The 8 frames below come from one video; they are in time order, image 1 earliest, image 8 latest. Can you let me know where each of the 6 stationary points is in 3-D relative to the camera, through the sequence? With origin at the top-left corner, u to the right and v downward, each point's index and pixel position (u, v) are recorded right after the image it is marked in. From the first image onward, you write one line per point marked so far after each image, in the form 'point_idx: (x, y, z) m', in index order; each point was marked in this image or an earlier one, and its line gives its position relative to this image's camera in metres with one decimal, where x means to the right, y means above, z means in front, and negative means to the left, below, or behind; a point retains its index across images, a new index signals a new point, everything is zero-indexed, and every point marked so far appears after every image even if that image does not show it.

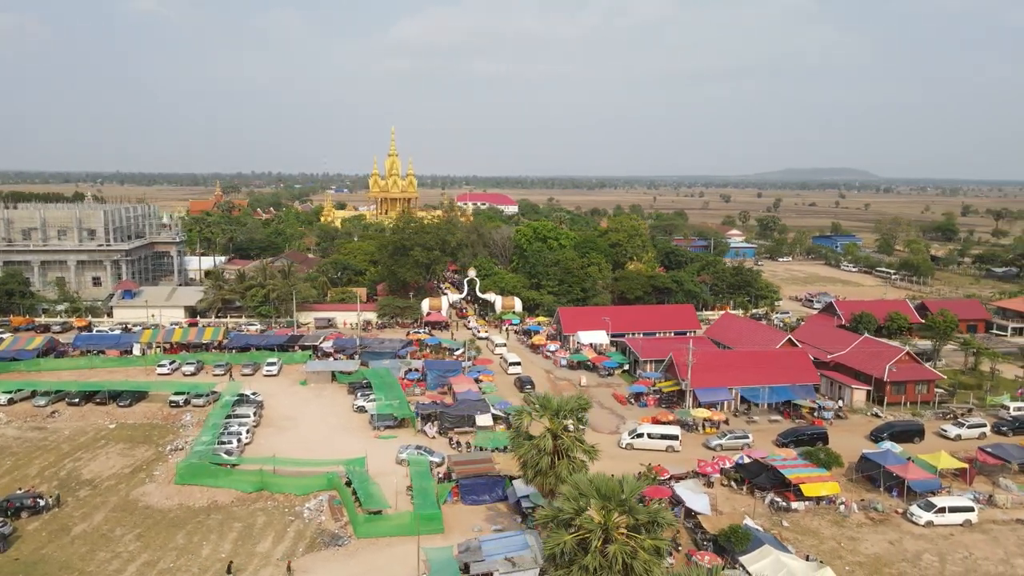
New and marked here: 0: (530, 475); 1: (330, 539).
0: (+0.4, -4.0, +15.0) m
1: (-4.8, -6.6, +19.1) m
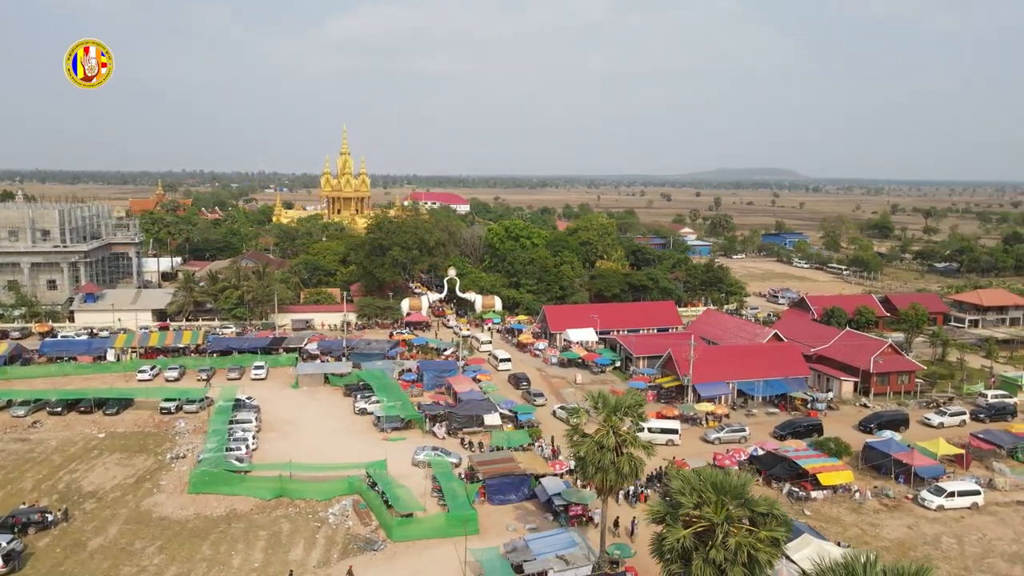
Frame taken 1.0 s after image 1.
0: (+1.7, -3.9, +15.0) m
1: (-3.8, -6.6, +18.8) m
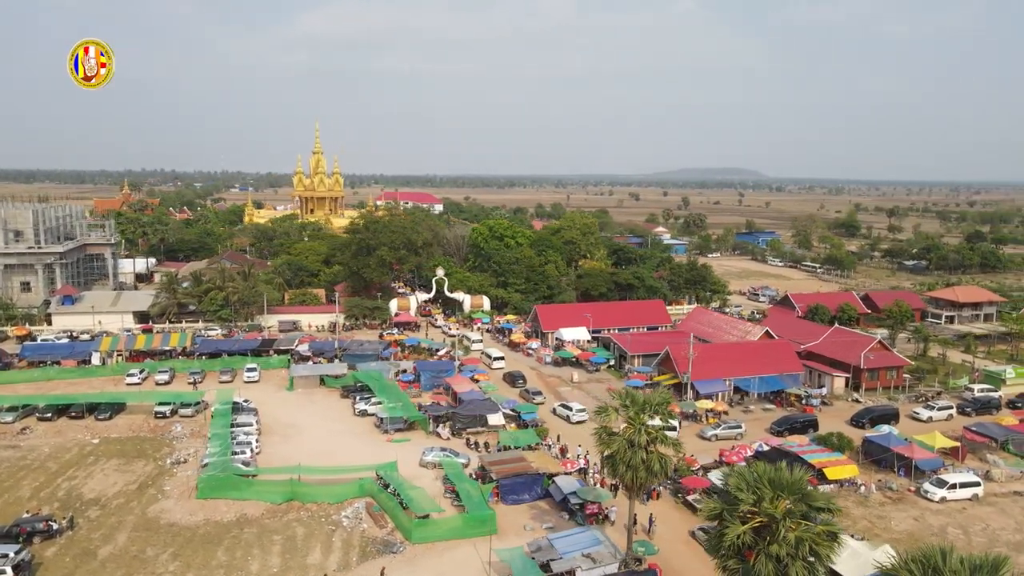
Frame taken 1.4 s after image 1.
0: (+2.3, -3.9, +15.1) m
1: (-3.3, -6.6, +18.6) m
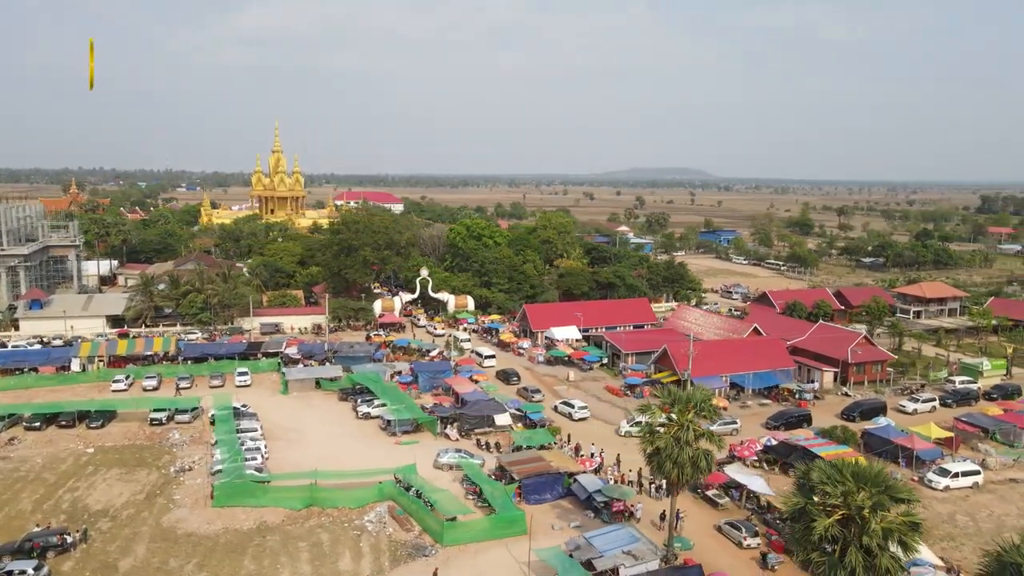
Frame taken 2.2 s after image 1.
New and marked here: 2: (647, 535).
0: (+3.3, -3.9, +15.3) m
1: (-2.5, -6.6, +18.4) m
2: (+3.2, -5.9, +17.2) m
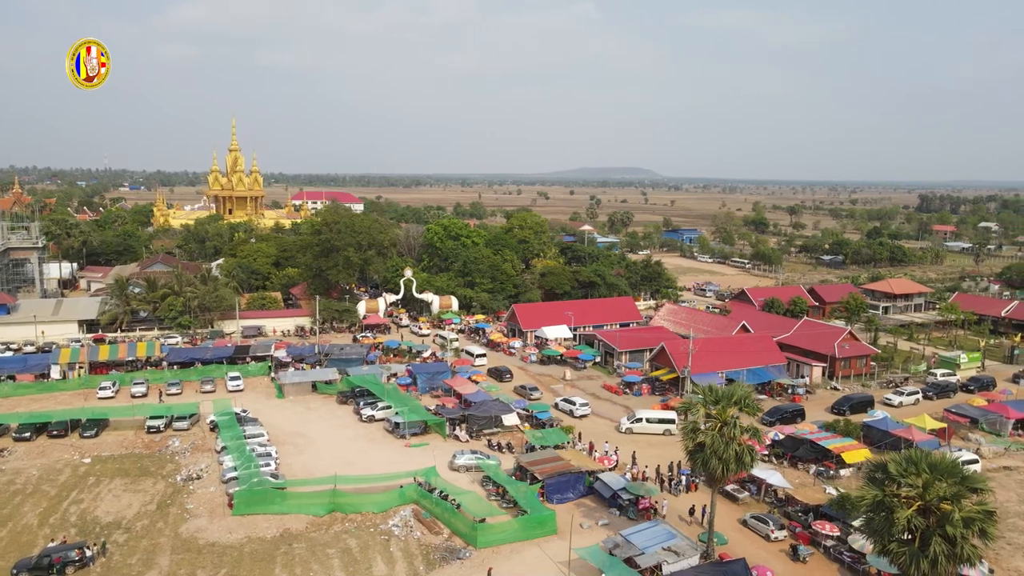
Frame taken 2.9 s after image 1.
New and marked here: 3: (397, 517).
0: (+4.3, -3.9, +15.5) m
1: (-1.7, -6.7, +18.2) m
2: (+4.1, -5.8, +17.4) m
3: (-3.2, -6.3, +19.9) m
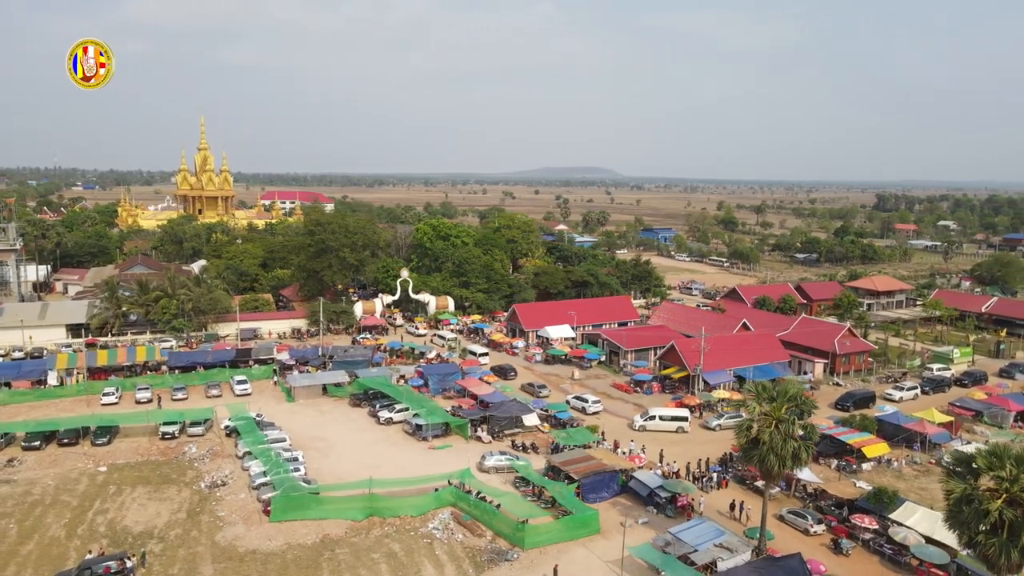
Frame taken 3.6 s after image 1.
0: (+5.6, -3.8, +15.7) m
1: (-0.5, -6.7, +18.1) m
2: (+5.3, -5.8, +17.6) m
3: (-2.1, -6.3, +19.7) m
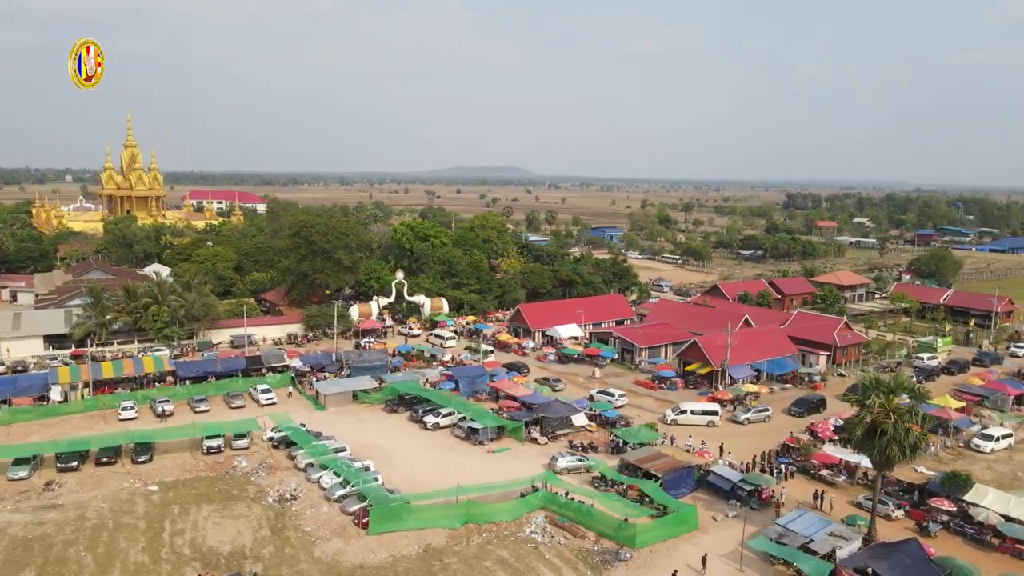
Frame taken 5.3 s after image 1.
0: (+8.5, -3.8, +16.4) m
1: (+2.3, -6.7, +18.2) m
2: (+8.1, -5.8, +18.3) m
3: (+0.5, -6.4, +19.6) m
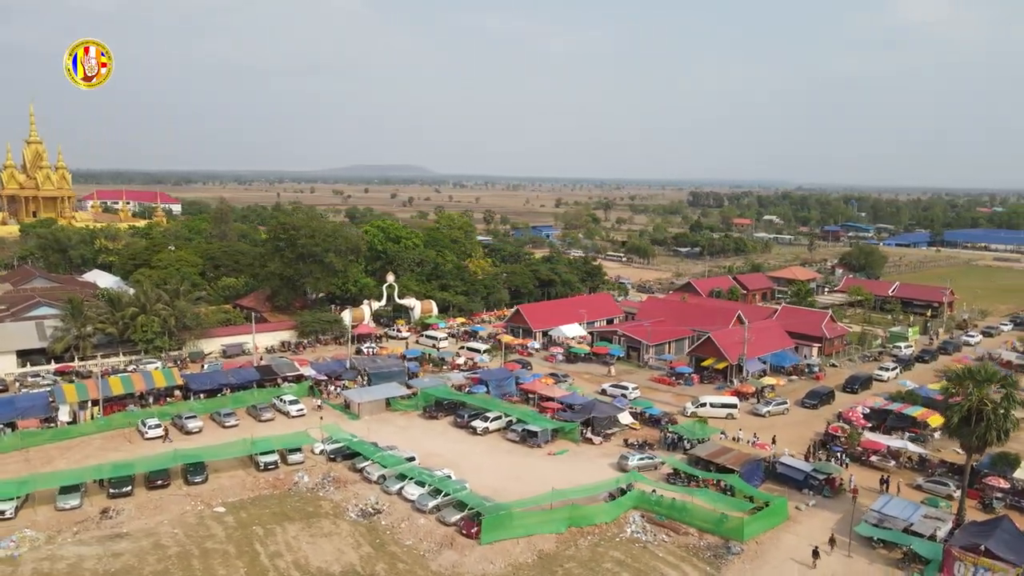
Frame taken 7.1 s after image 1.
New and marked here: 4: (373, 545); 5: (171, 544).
0: (+11.5, -3.7, +17.6) m
1: (+5.1, -6.7, +18.6) m
2: (+10.9, -5.7, +19.5) m
3: (+3.2, -6.4, +19.8) m
4: (-3.6, -6.6, +18.7) m
5: (-8.8, -6.6, +18.6) m
